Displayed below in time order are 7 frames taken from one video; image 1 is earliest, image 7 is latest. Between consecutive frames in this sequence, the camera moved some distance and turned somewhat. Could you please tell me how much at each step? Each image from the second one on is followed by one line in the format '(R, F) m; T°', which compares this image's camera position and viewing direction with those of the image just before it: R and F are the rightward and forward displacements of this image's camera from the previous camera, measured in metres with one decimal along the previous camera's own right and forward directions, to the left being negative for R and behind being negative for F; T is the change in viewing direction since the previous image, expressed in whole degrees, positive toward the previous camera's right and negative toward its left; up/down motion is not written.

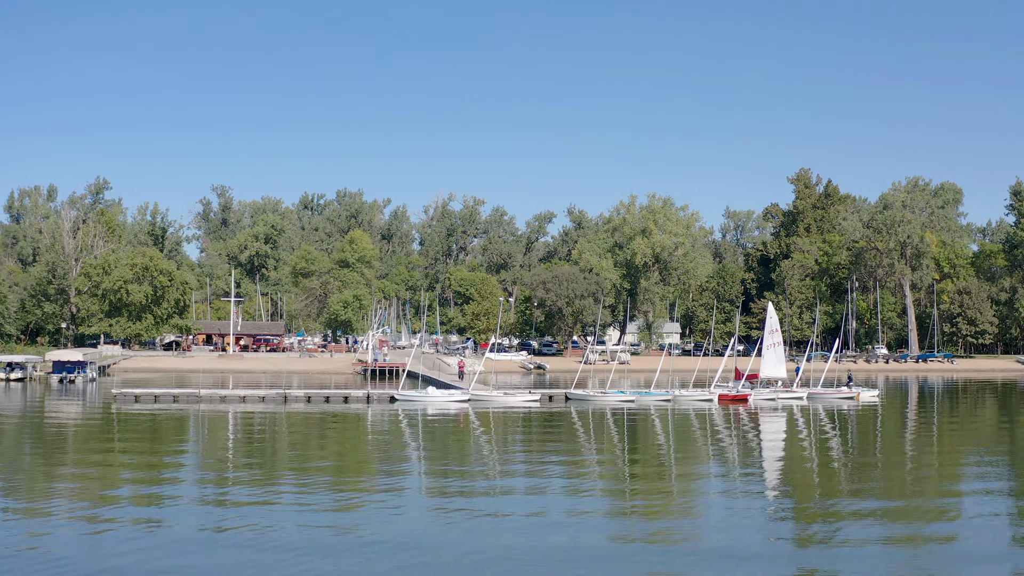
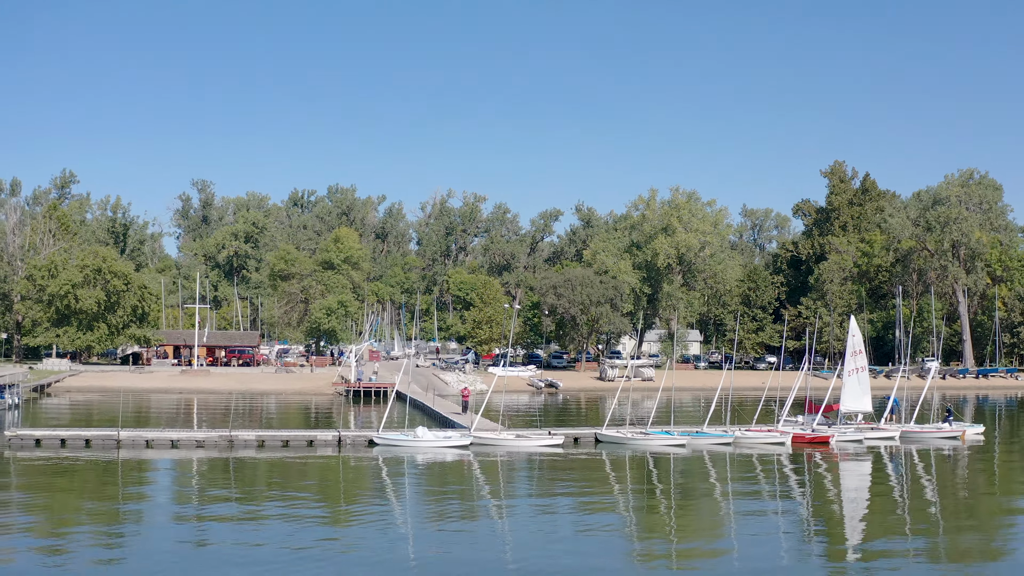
(-0.9, +10.7) m; 0°
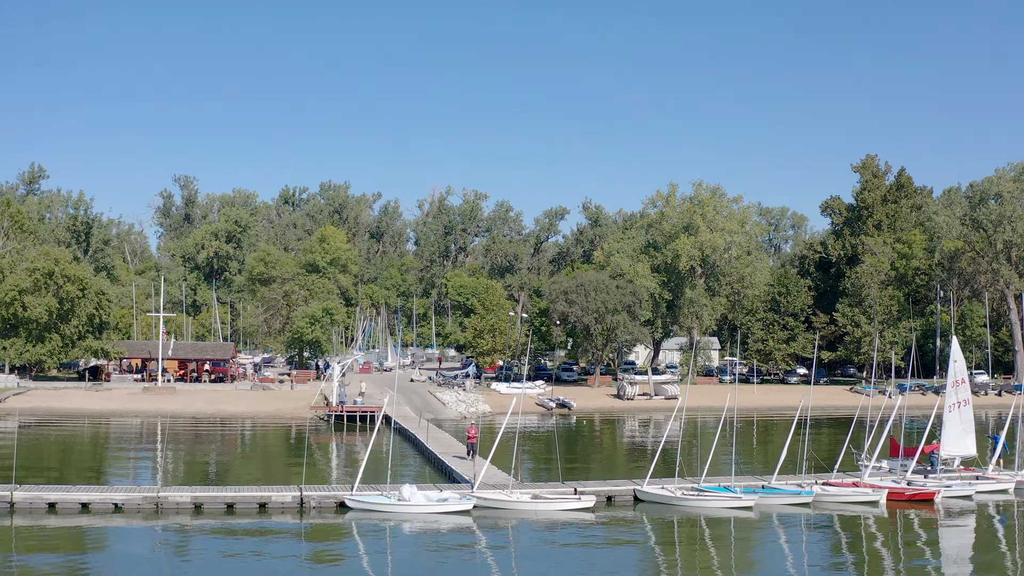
(-0.7, +8.3) m; 0°
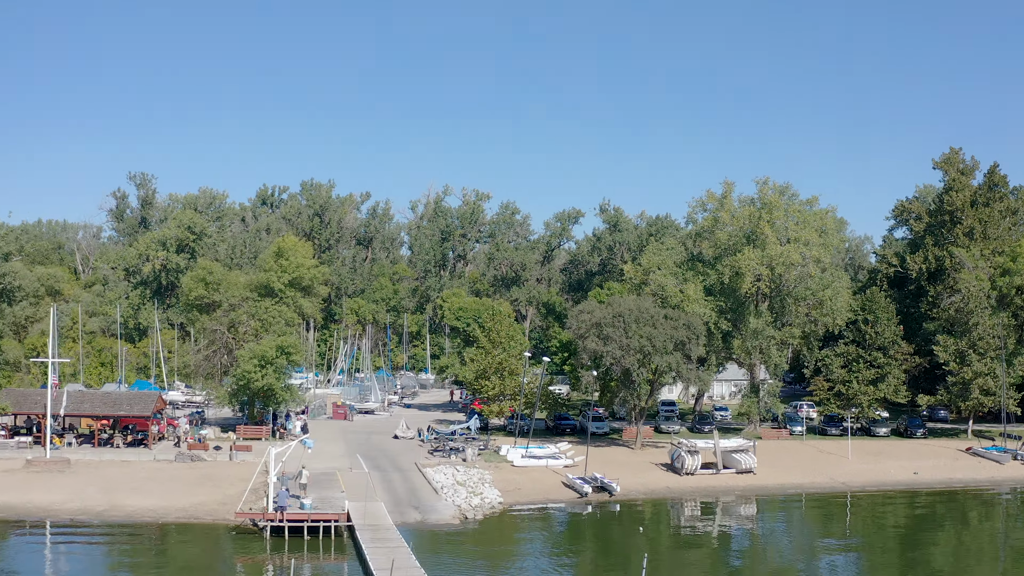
(-1.4, +16.9) m; 0°
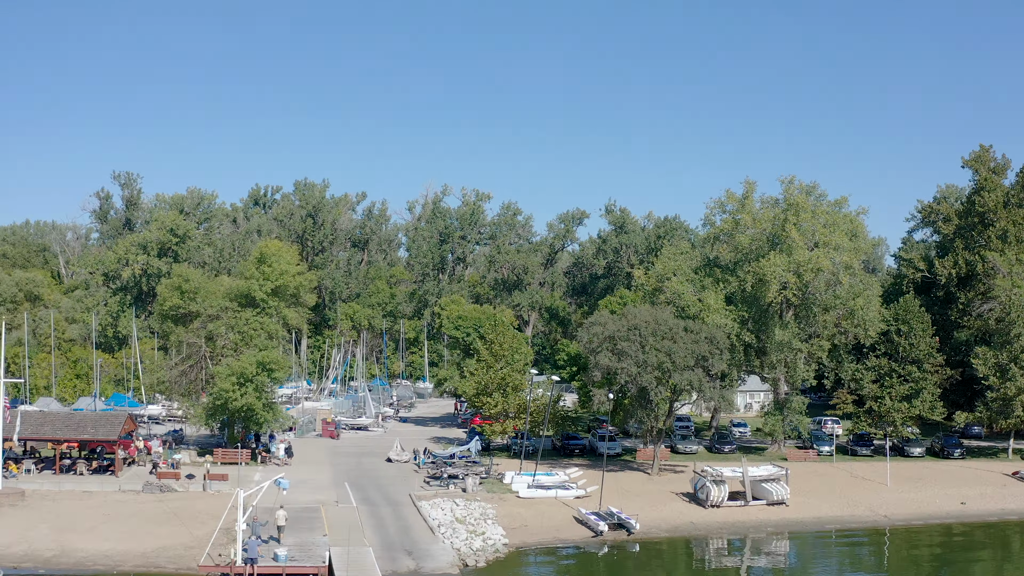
(-0.4, +4.8) m; 0°
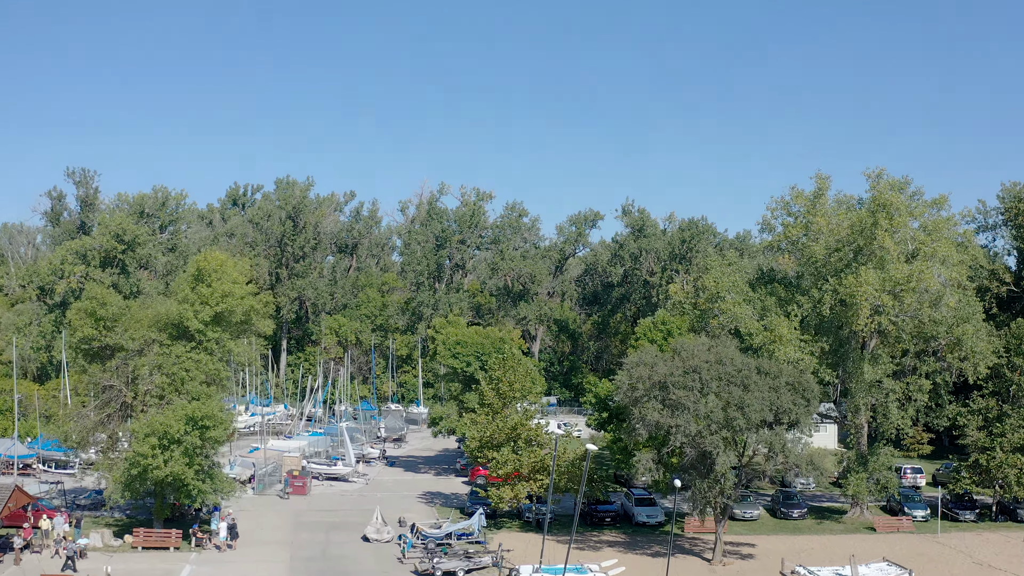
(-1.0, +12.0) m; 0°
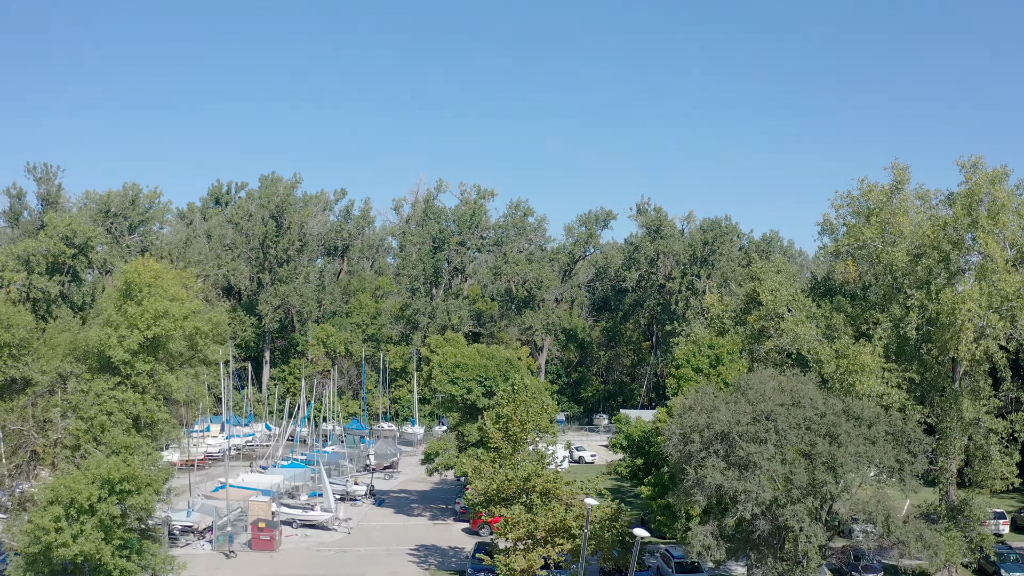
(-0.7, +8.4) m; 0°
